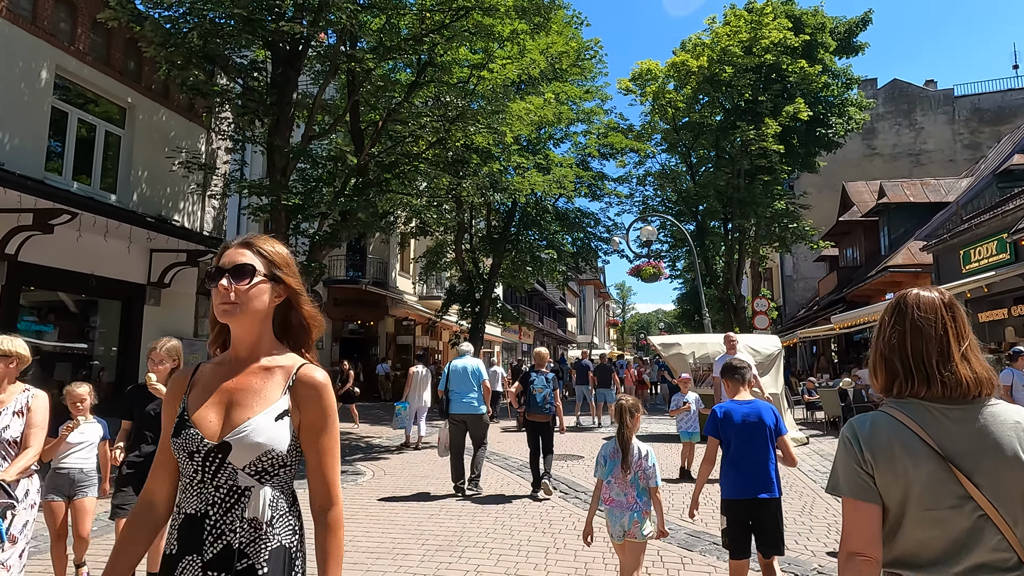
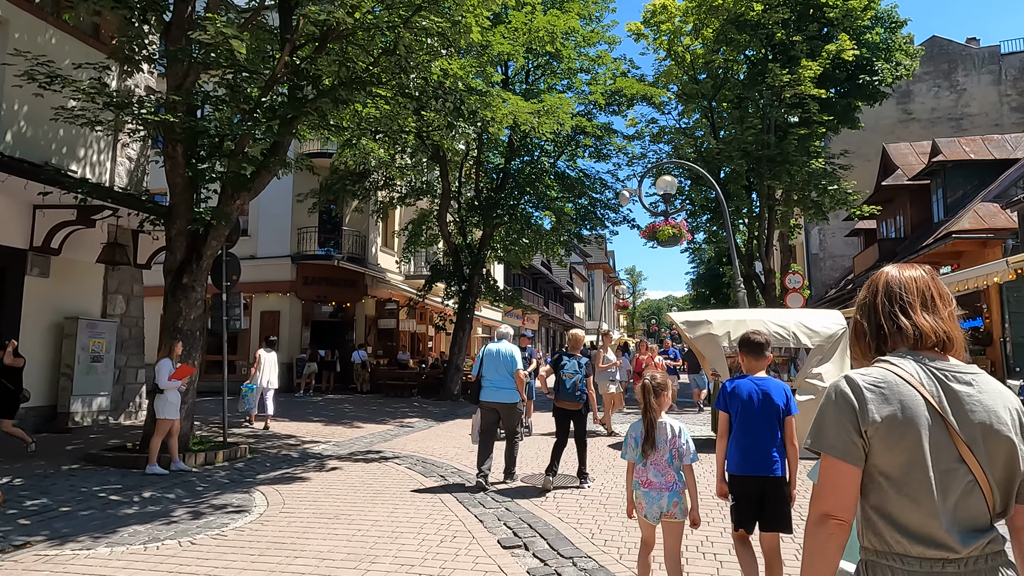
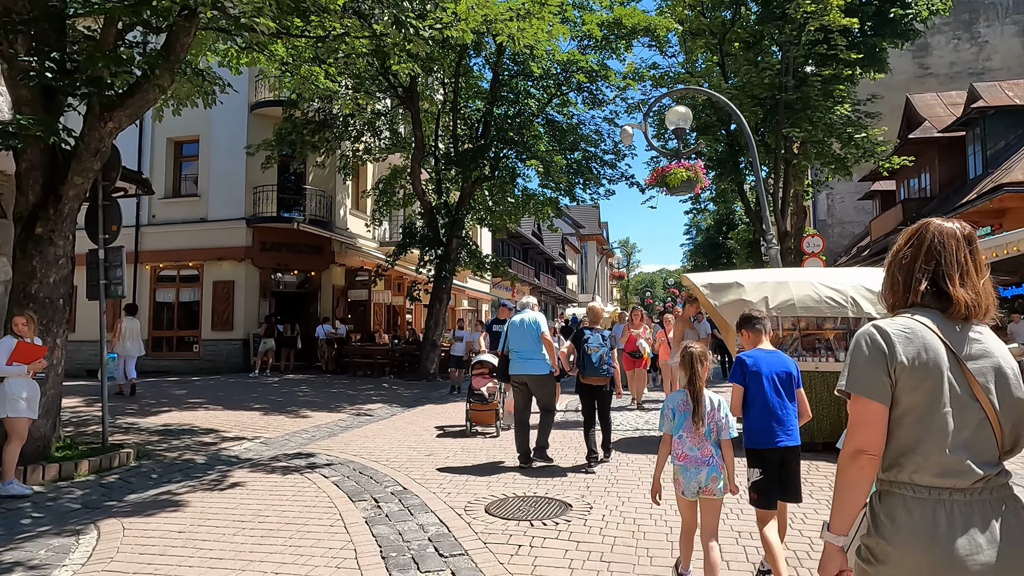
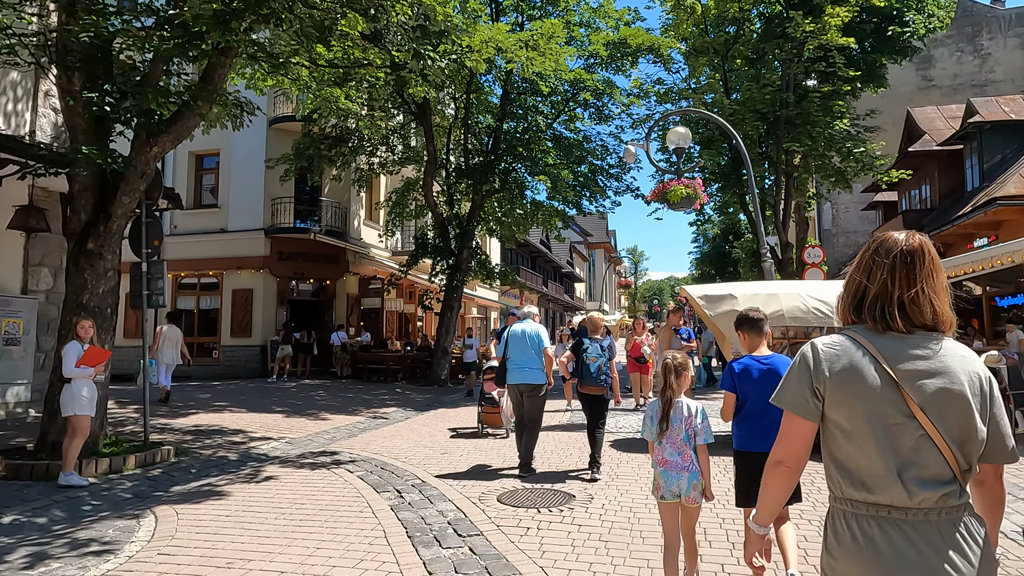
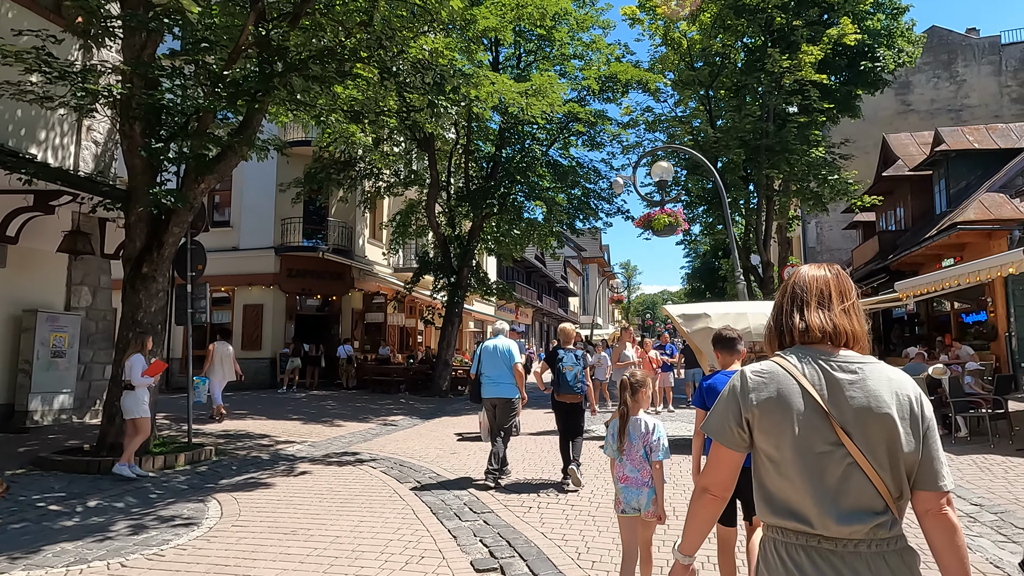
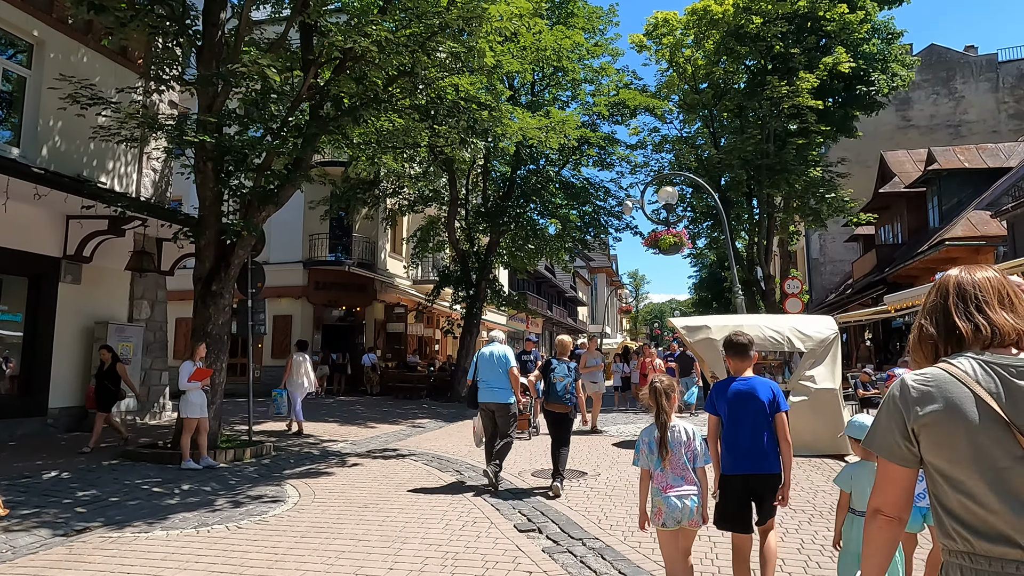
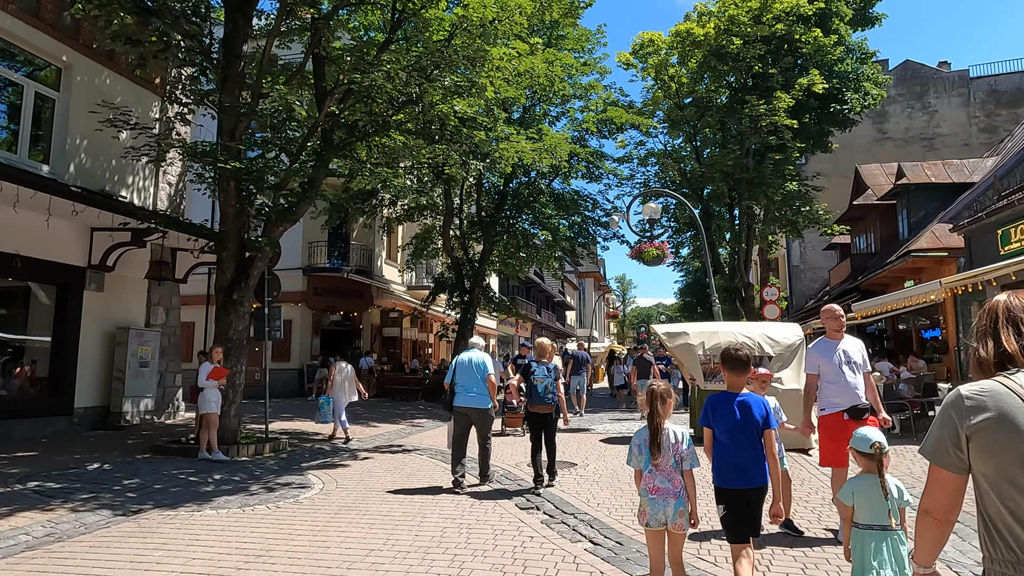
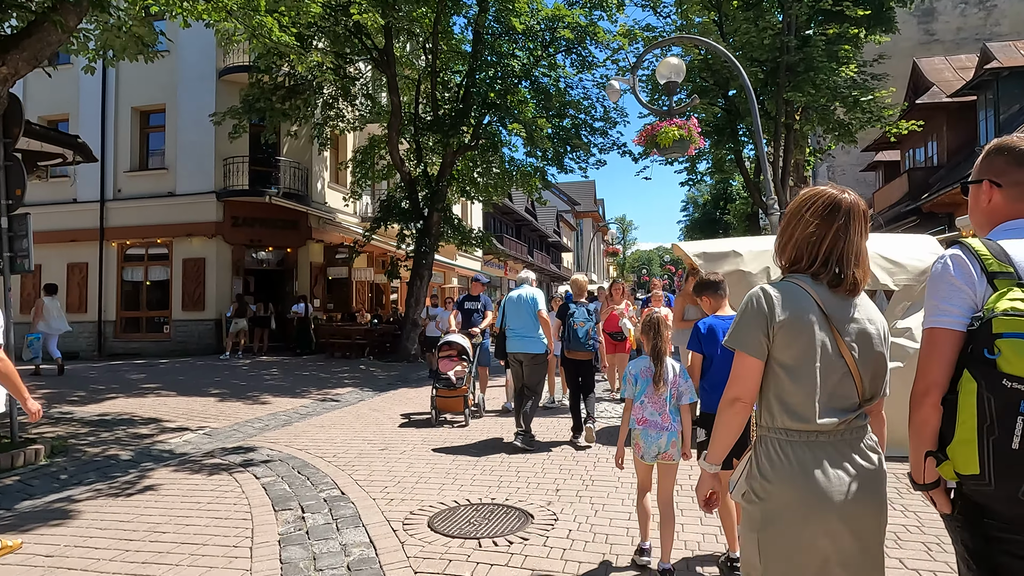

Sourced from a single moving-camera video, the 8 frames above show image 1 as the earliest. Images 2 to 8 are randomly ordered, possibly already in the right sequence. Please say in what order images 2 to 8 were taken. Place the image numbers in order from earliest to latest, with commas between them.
7, 6, 2, 5, 4, 3, 8
